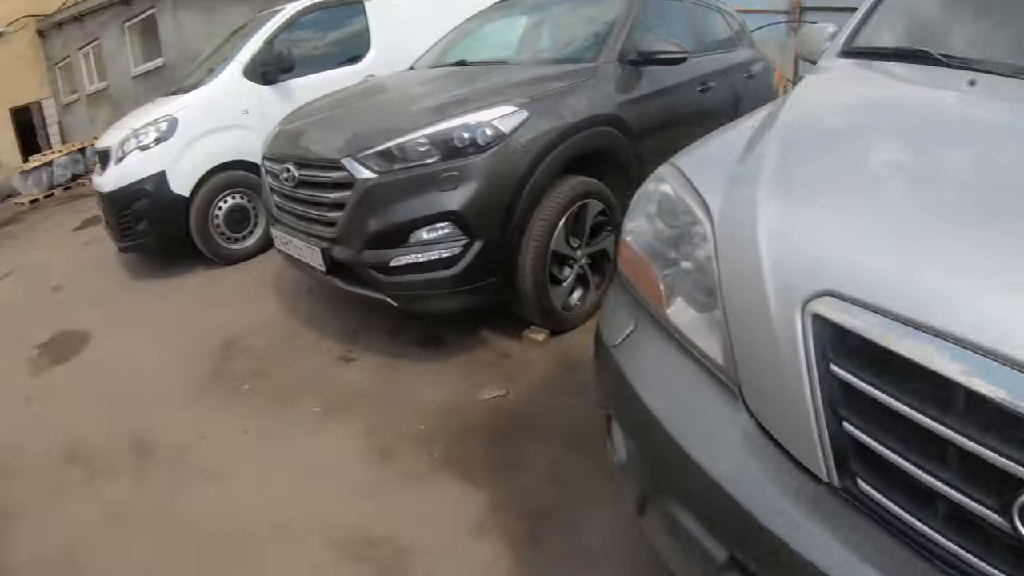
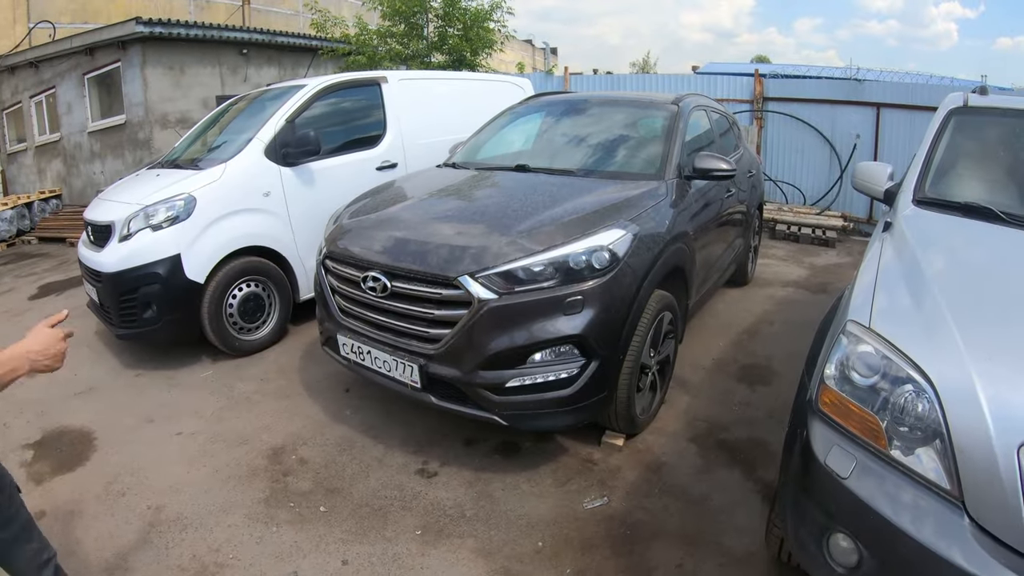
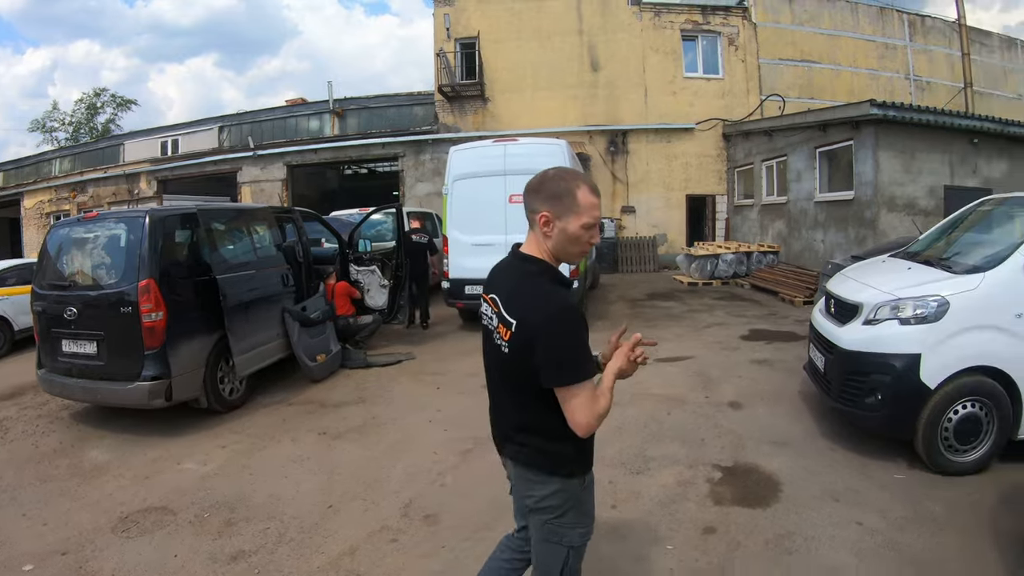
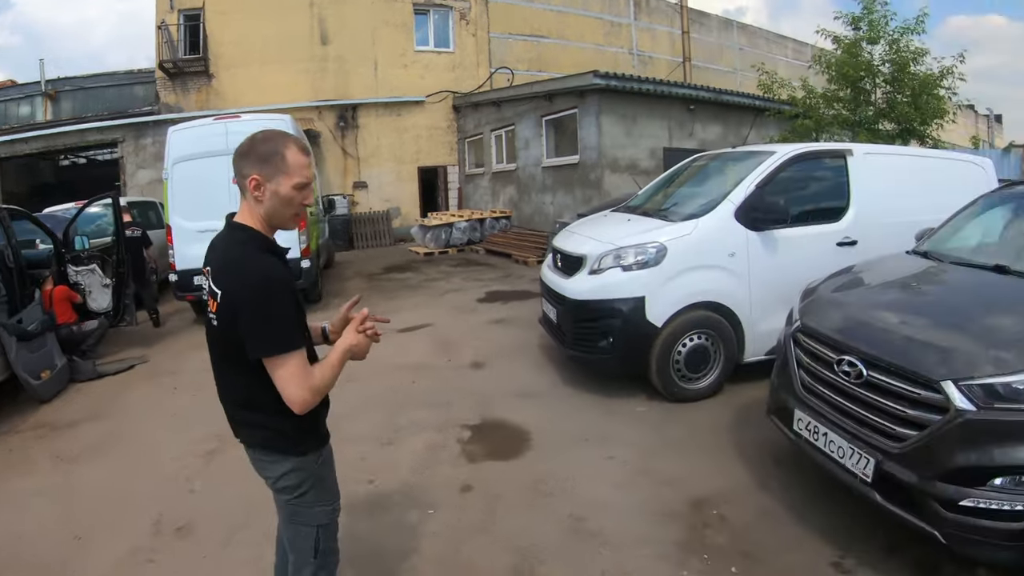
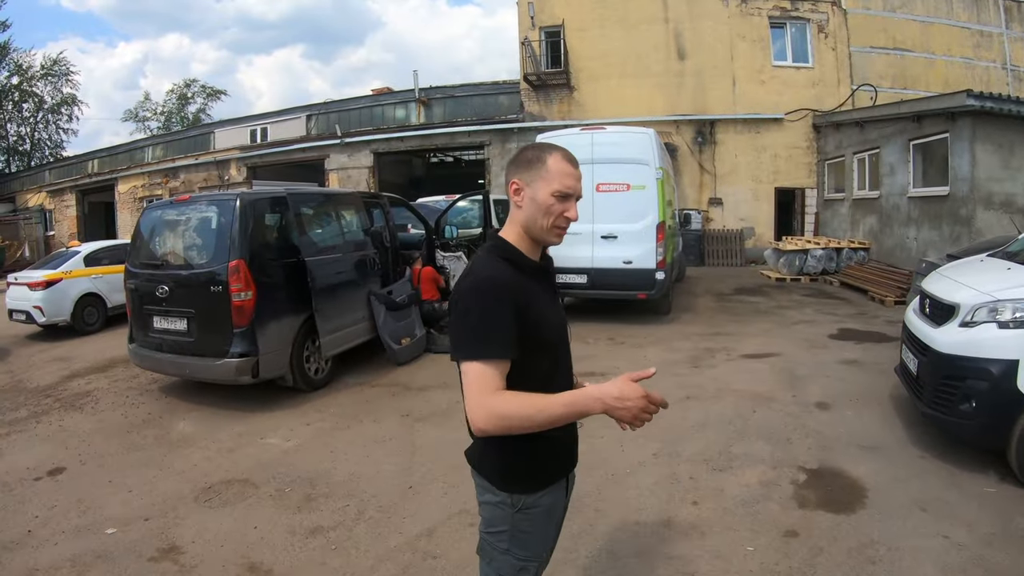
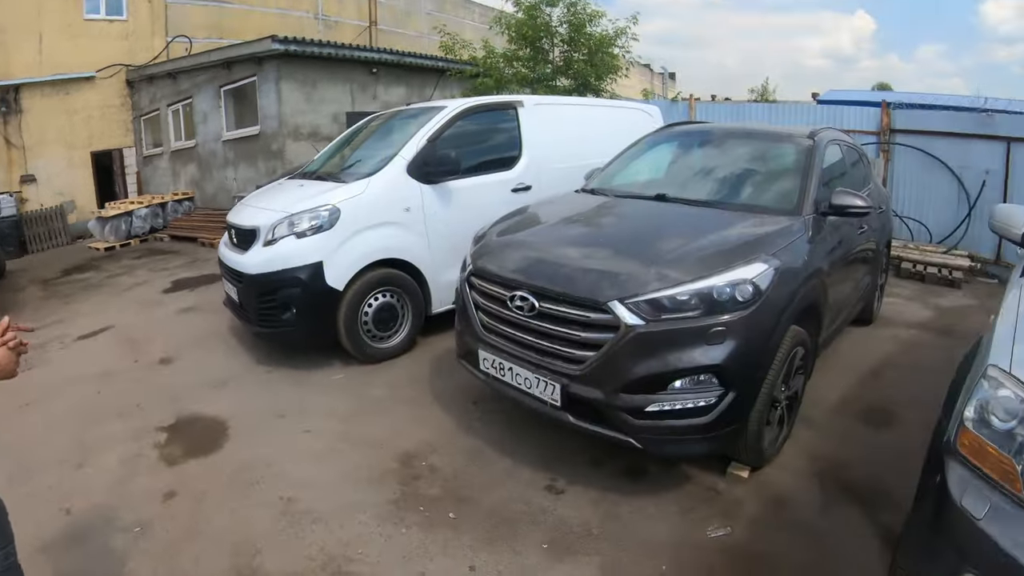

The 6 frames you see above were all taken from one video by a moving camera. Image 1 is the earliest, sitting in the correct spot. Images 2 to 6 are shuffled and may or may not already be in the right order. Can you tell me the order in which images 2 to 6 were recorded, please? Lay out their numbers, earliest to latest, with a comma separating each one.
5, 3, 4, 6, 2
